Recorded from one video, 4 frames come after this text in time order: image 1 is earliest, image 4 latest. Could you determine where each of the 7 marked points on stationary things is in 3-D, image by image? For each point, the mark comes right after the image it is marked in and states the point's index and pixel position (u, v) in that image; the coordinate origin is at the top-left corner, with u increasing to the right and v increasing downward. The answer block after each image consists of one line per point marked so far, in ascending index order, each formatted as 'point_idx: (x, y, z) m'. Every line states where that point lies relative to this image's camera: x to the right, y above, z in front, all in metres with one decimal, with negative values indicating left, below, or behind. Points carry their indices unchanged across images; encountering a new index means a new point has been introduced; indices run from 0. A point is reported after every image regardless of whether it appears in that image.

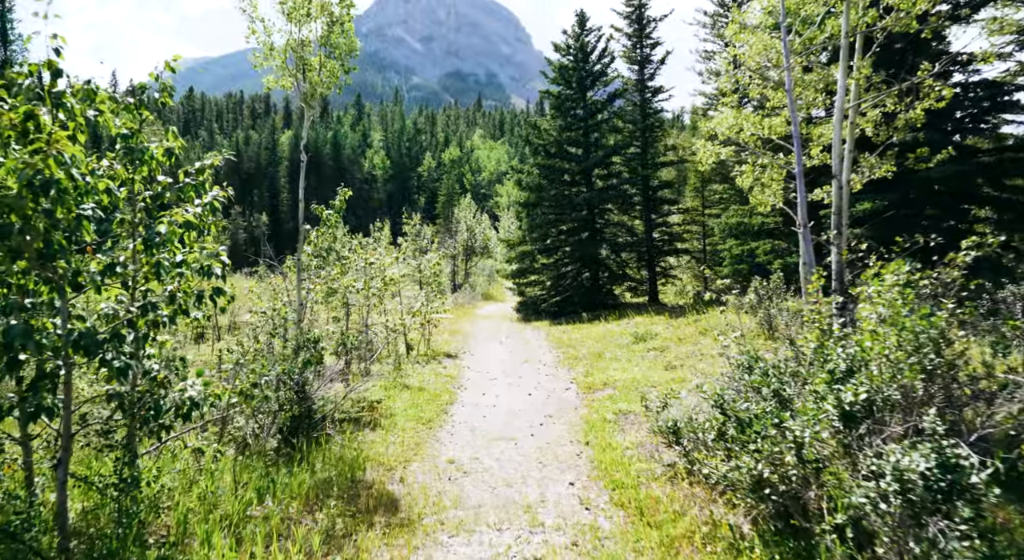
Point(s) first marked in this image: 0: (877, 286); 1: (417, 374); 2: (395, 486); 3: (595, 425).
0: (+4.1, -0.1, +6.8) m
1: (-2.6, -2.6, +16.9) m
2: (-1.7, -2.9, +8.4) m
3: (+1.5, -2.6, +10.7) m
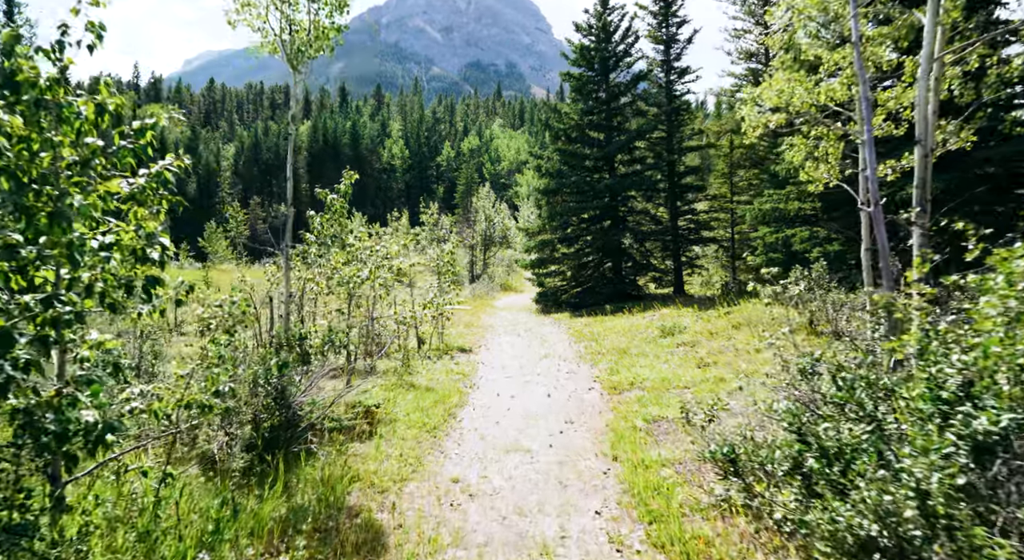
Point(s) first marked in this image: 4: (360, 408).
0: (+4.2, +0.1, +5.3) m
1: (-2.2, -2.3, +15.6) m
2: (-1.5, -2.8, +7.2) m
3: (+1.7, -2.4, +9.4) m
4: (-2.6, -2.2, +10.2) m
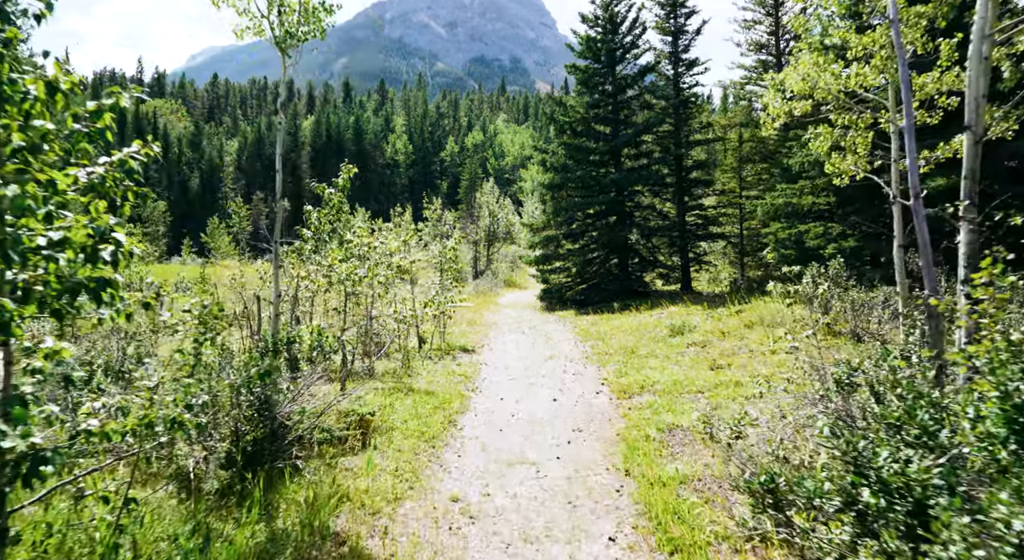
0: (+4.3, 0.0, +4.6) m
1: (-2.1, -2.3, +15.0) m
2: (-1.5, -2.8, +6.6) m
3: (+1.8, -2.4, +8.7) m
4: (-2.5, -2.2, +9.6) m
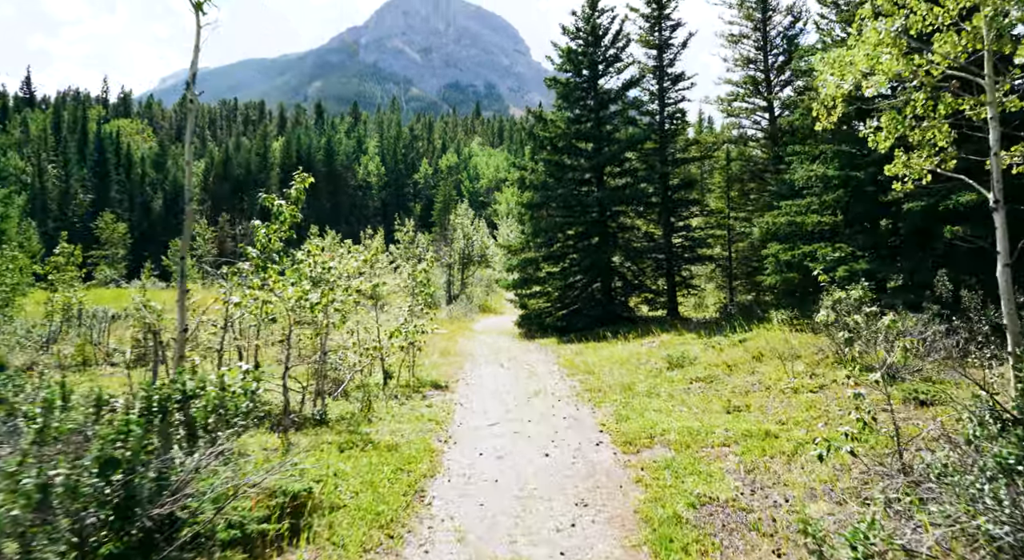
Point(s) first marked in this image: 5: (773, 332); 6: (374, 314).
0: (+4.3, -0.1, +2.6) m
1: (-2.5, -2.8, +12.6) m
2: (-1.5, -3.0, +4.2) m
3: (+1.6, -2.7, +6.5) m
4: (-2.7, -2.5, +7.2) m
5: (+8.1, -1.6, +18.8) m
6: (-4.4, -1.1, +19.3) m
